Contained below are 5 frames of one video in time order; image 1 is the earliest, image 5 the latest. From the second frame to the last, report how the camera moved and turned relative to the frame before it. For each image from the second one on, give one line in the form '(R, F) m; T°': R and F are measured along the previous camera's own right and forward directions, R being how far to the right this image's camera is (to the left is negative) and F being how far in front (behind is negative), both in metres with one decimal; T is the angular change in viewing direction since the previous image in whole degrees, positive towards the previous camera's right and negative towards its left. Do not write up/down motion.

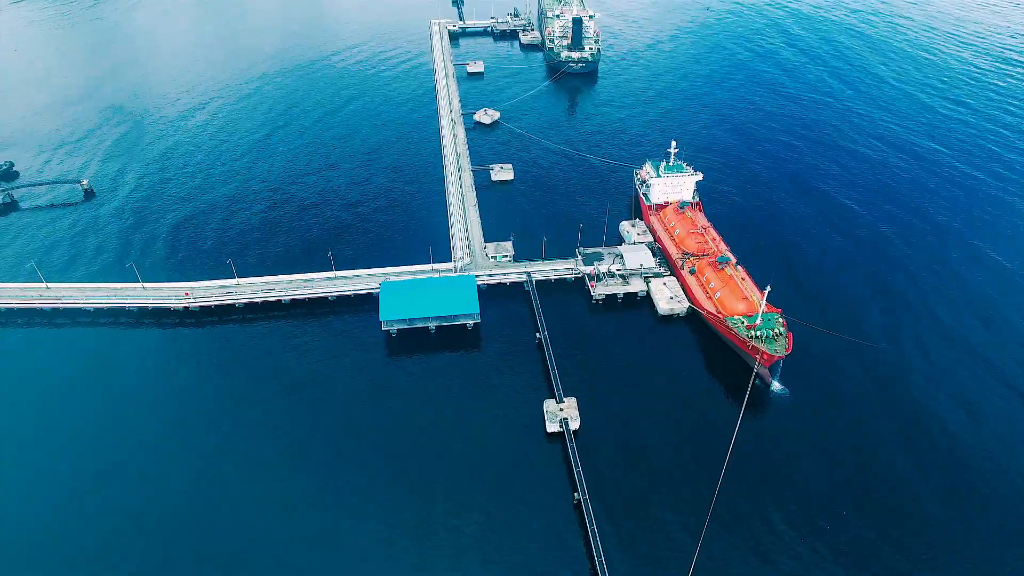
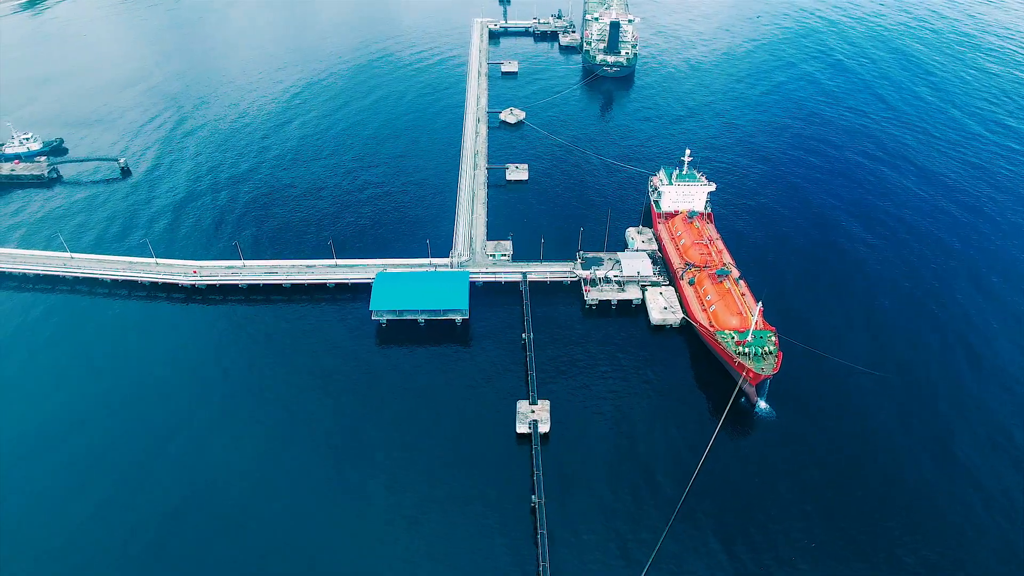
(+10.9, +0.6) m; -4°
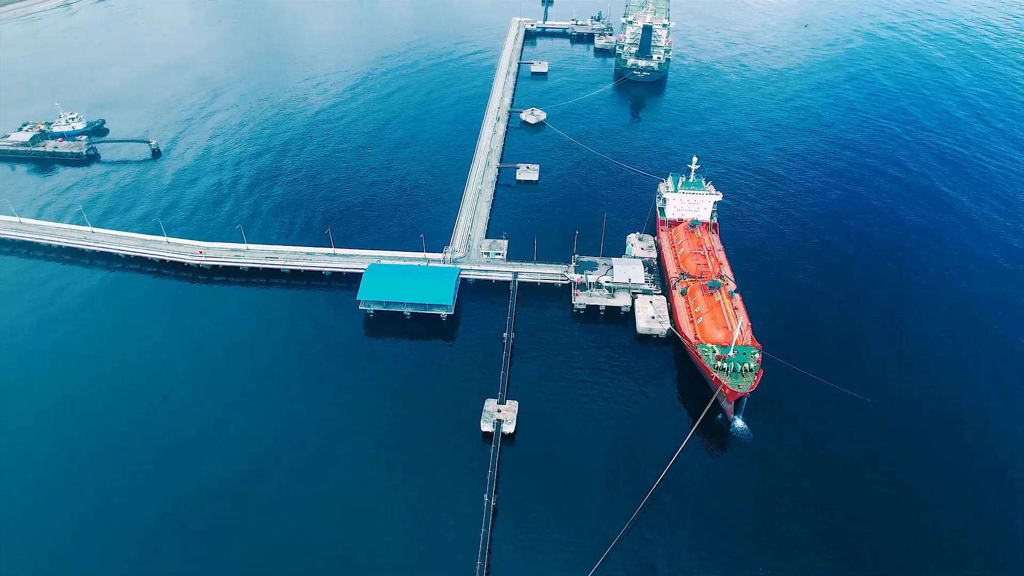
(+11.4, +0.6) m; -4°
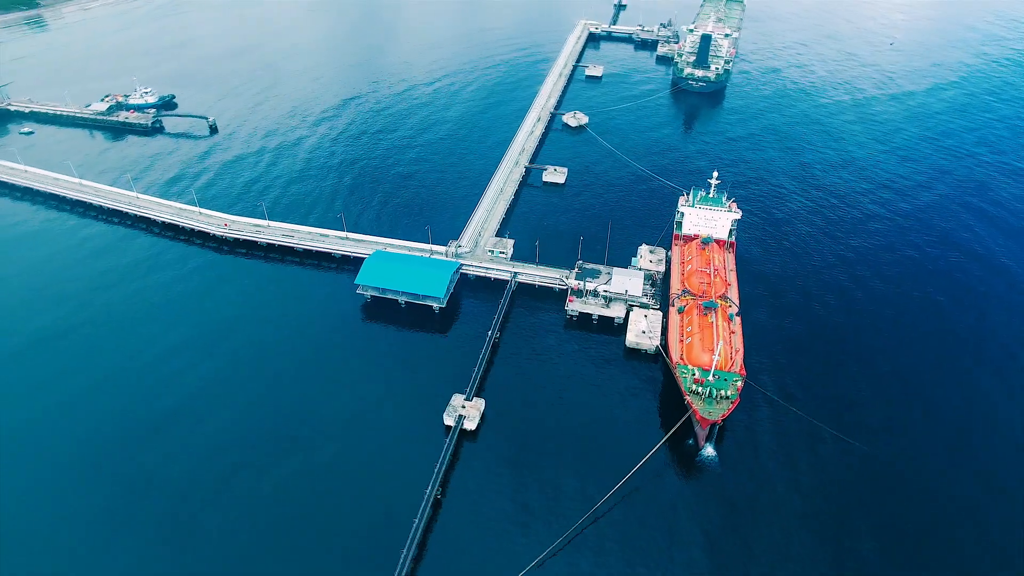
(+14.9, +0.9) m; -6°
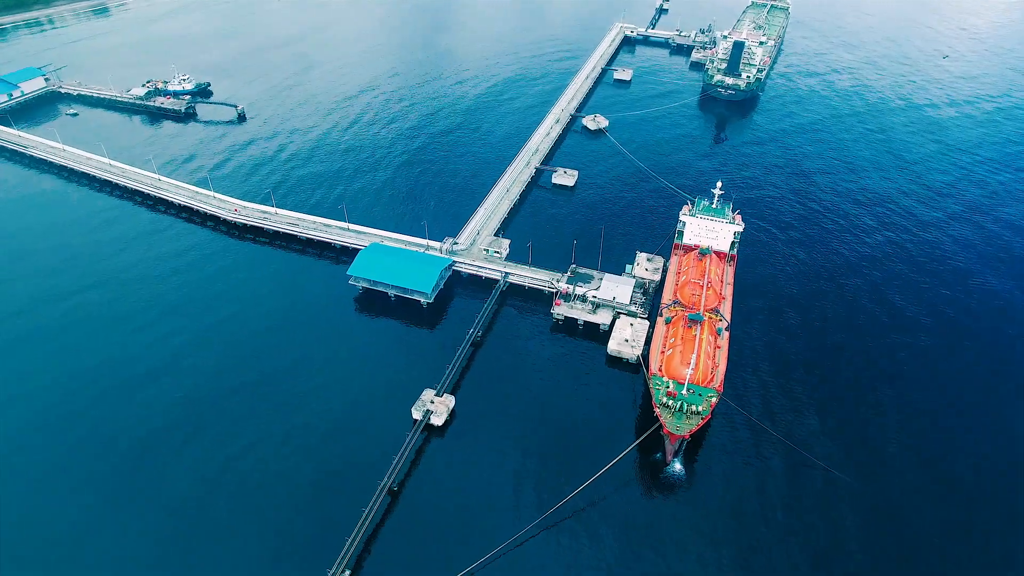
(+10.7, +0.5) m; -4°
